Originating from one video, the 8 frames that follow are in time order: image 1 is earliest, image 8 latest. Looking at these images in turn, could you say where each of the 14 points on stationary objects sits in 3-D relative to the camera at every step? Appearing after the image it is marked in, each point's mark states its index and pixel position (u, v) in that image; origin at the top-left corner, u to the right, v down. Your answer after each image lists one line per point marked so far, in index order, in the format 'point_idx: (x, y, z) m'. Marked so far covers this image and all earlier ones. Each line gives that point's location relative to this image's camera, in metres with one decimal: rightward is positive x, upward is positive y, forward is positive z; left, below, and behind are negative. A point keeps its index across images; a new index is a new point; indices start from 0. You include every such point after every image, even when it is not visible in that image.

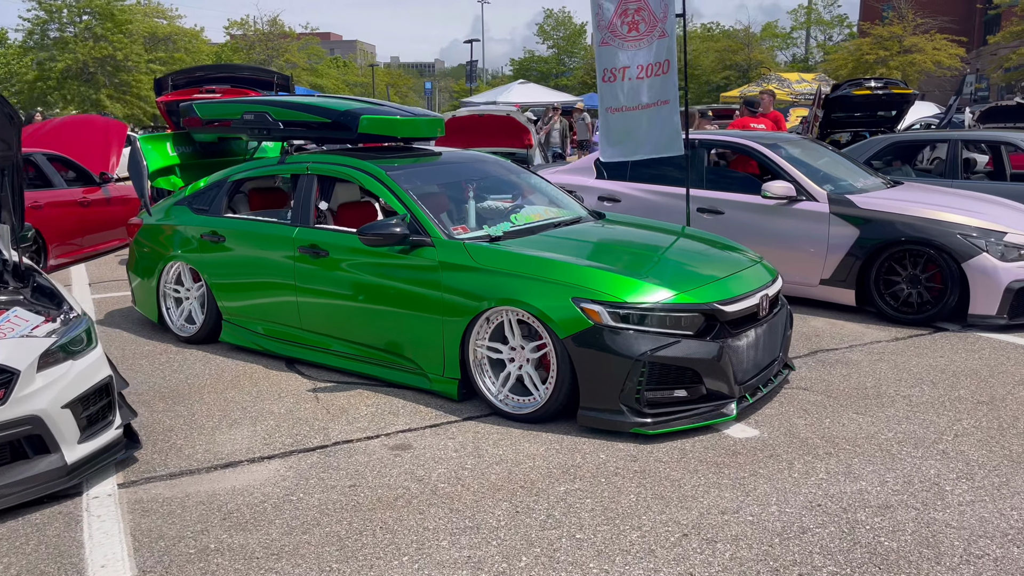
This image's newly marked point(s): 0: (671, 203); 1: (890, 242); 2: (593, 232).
0: (+1.4, +0.7, +7.0) m
1: (+2.8, +0.3, +5.9) m
2: (+0.5, +0.4, +5.1) m
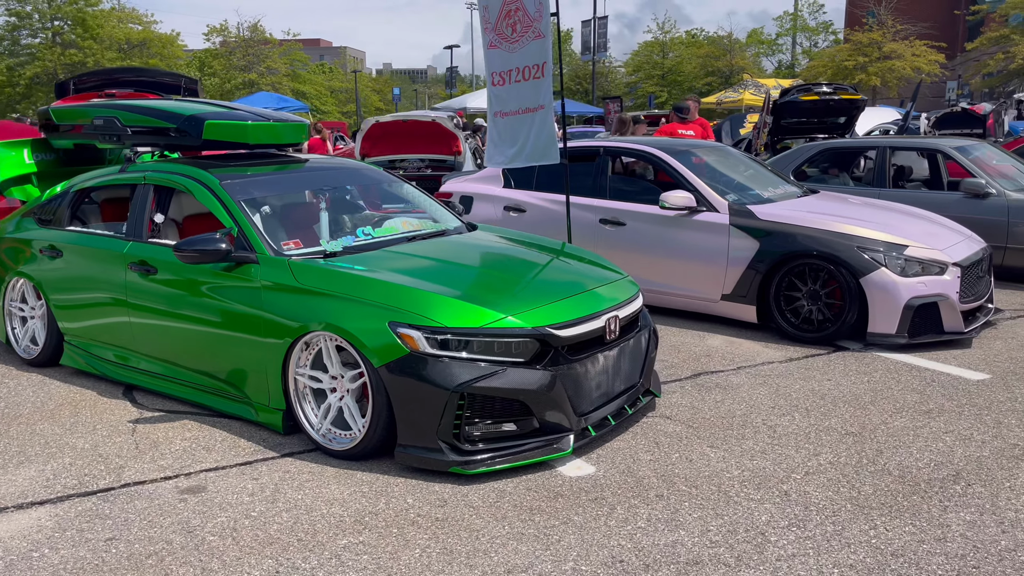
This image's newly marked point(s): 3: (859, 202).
0: (+0.5, +0.6, +6.7) m
1: (+1.9, +0.2, +5.6) m
2: (-0.3, +0.3, +4.7) m
3: (+2.7, +0.7, +6.3) m
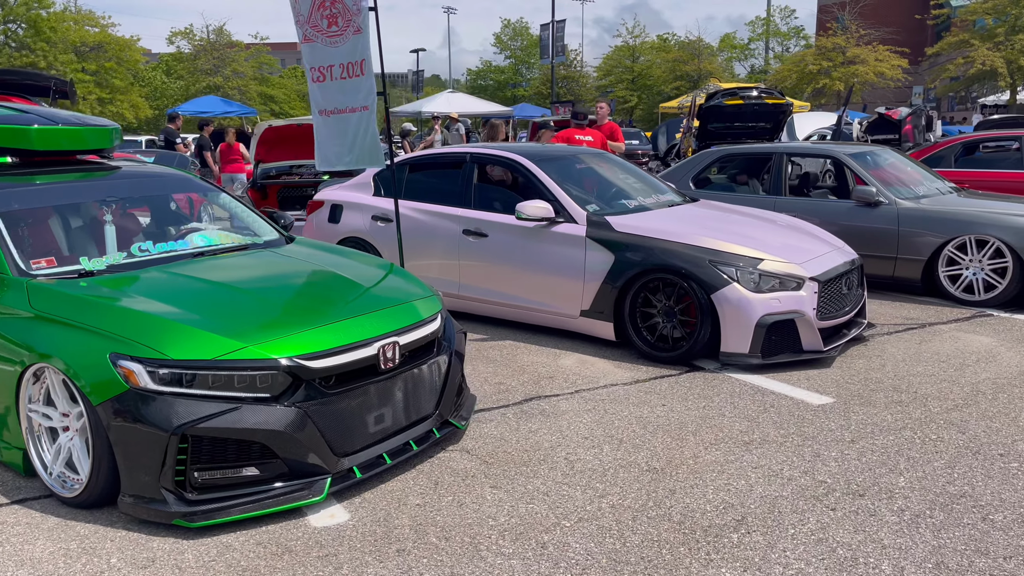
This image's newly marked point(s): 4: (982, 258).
0: (-0.6, +0.5, +6.3) m
1: (+0.9, +0.1, +5.2) m
2: (-1.4, +0.1, +4.3) m
3: (+1.6, +0.6, +6.0) m
4: (+3.9, +0.2, +6.6) m
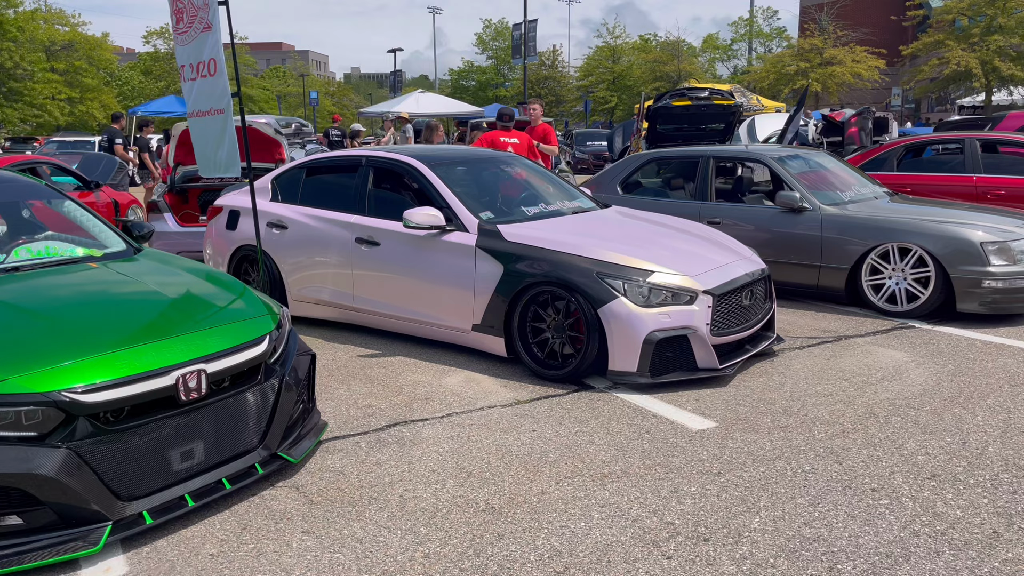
0: (-1.3, +0.4, +5.9) m
1: (+0.1, 0.0, +4.9) m
2: (-2.1, +0.1, +4.0) m
3: (+0.9, +0.5, +5.7) m
4: (+3.1, +0.2, +6.3) m
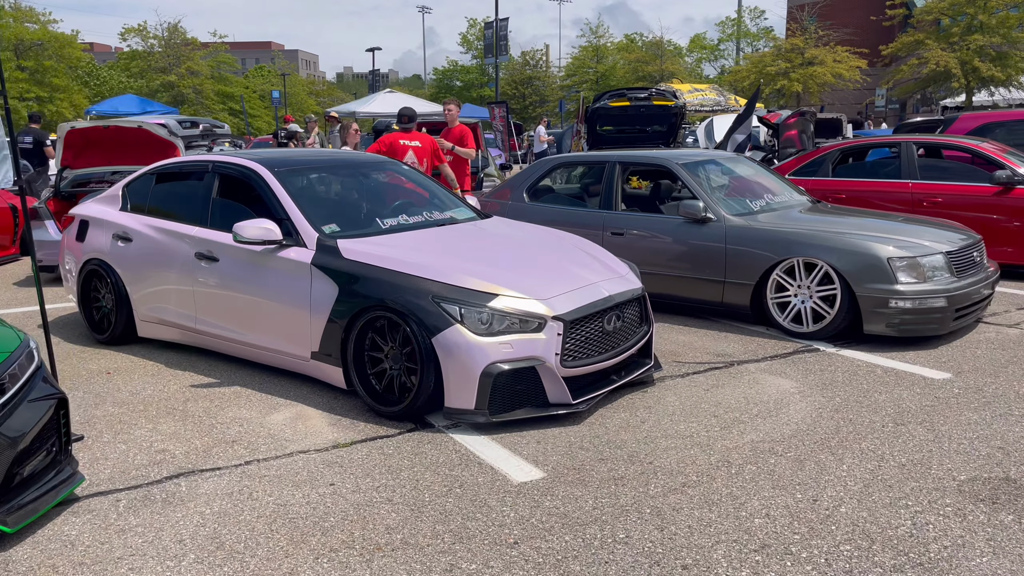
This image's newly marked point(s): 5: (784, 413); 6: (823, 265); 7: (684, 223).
0: (-2.3, +0.3, +5.4) m
1: (-0.8, -0.1, +4.4) m
2: (-3.0, -0.1, +3.4) m
3: (0.0, +0.3, +5.2) m
4: (+2.2, 0.0, +5.8) m
5: (+1.5, -0.7, +4.3) m
6: (+2.2, +0.2, +5.7) m
7: (+1.4, +0.5, +6.5) m
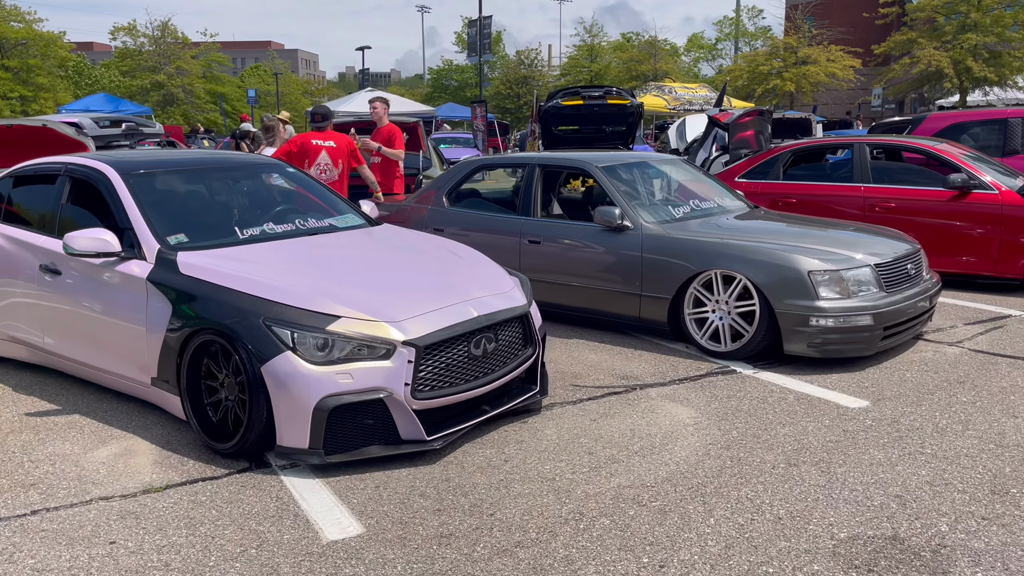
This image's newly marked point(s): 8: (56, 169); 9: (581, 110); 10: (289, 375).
0: (-3.0, +0.2, +4.9) m
1: (-1.5, -0.2, +3.9) m
2: (-3.7, -0.2, +2.9) m
3: (-0.8, +0.2, +4.7) m
4: (+1.4, -0.1, +5.3) m
5: (+0.8, -0.8, +3.8) m
6: (+1.5, +0.1, +5.2) m
7: (+0.6, +0.4, +6.0) m
8: (-2.8, +0.7, +5.0) m
9: (+1.0, +2.5, +11.4) m
10: (-1.0, -0.4, +3.6) m
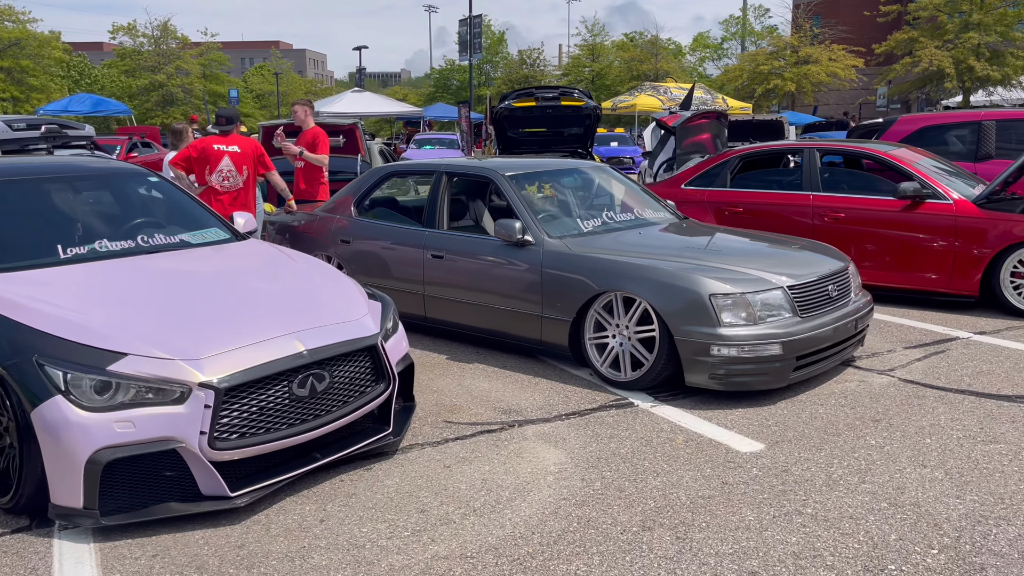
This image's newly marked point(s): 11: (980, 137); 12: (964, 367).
0: (-3.7, +0.1, +4.4) m
1: (-2.3, -0.3, +3.4) m
2: (-4.5, -0.3, +2.5) m
3: (-1.5, +0.1, +4.2) m
4: (+0.7, -0.2, +4.8) m
5: (0.0, -0.9, +3.4) m
6: (+0.8, -0.1, +4.7) m
7: (-0.1, +0.3, +5.5) m
8: (-3.6, +0.6, +4.5) m
9: (+0.3, +2.4, +10.9) m
10: (-1.7, -0.5, +3.1) m
11: (+5.9, +1.9, +10.0) m
12: (+3.0, -0.5, +5.2) m
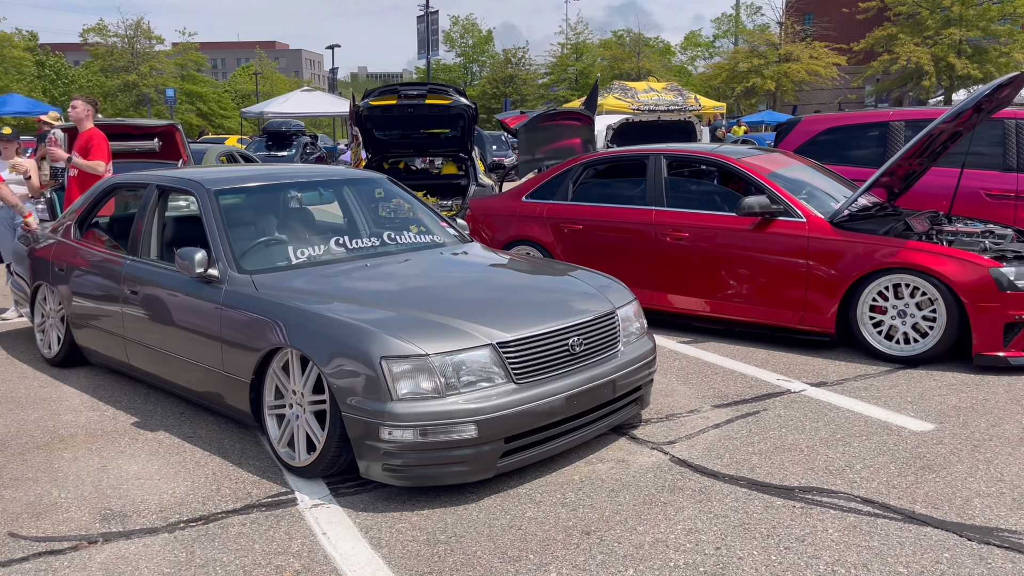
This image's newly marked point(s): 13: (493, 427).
0: (-5.4, -0.2, +3.3) m
1: (-3.9, -0.6, +2.3) m
2: (-6.1, -0.6, +1.3) m
3: (-3.2, -0.2, +3.0) m
4: (-1.0, -0.5, +3.6) m
5: (-1.6, -1.2, +2.2) m
6: (-0.9, -0.3, +3.6) m
7: (-1.7, 0.0, +4.3) m
8: (-5.2, +0.3, +3.4) m
9: (-1.3, +2.2, +9.7) m
10: (-3.4, -0.8, +1.9) m
11: (+4.2, +1.7, +8.9) m
12: (+1.3, -0.8, +4.1) m
13: (-0.1, -0.6, +3.4) m
